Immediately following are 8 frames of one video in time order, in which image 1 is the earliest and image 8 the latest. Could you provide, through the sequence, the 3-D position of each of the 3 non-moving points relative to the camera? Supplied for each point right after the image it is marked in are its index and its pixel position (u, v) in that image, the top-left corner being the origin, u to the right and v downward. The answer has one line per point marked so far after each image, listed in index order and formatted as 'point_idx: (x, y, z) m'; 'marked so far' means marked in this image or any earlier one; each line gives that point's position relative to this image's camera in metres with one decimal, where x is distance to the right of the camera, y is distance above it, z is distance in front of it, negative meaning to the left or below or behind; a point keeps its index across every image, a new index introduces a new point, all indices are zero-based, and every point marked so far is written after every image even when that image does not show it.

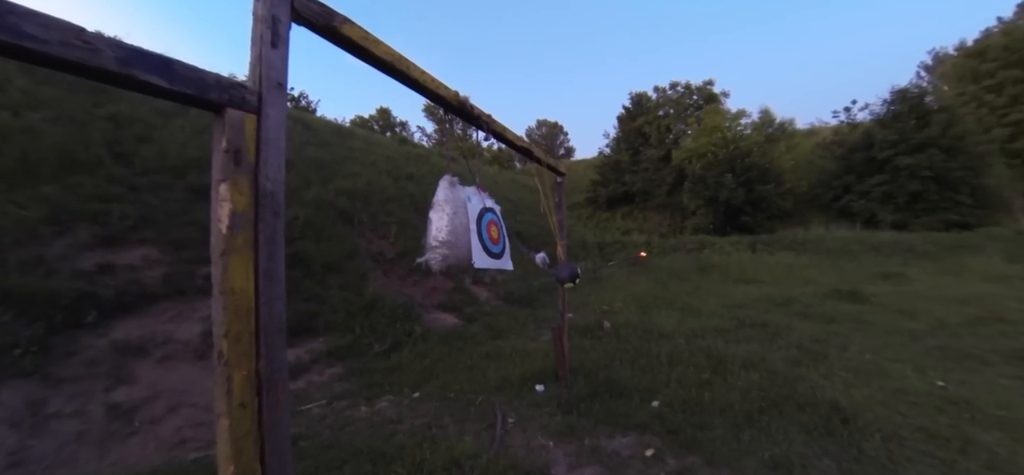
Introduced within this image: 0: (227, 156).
0: (-1.0, +0.3, +1.3) m
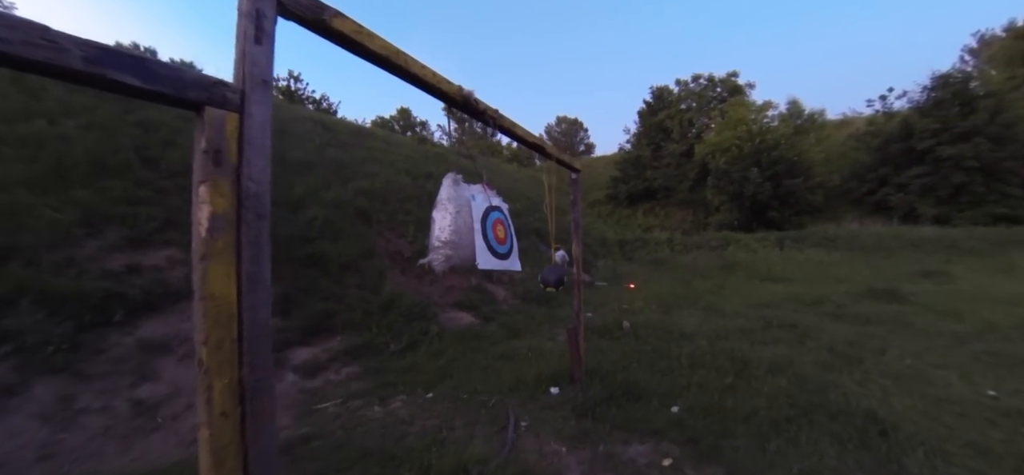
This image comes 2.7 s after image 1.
0: (-1.0, +0.3, +1.3) m
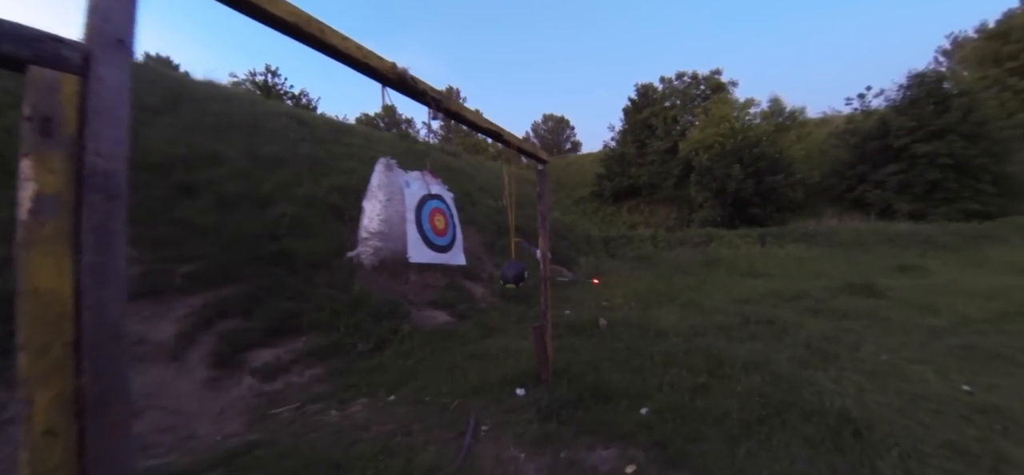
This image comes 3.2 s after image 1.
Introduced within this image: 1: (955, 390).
0: (-1.3, +0.3, +1.0) m
1: (+4.2, -1.5, +3.8) m
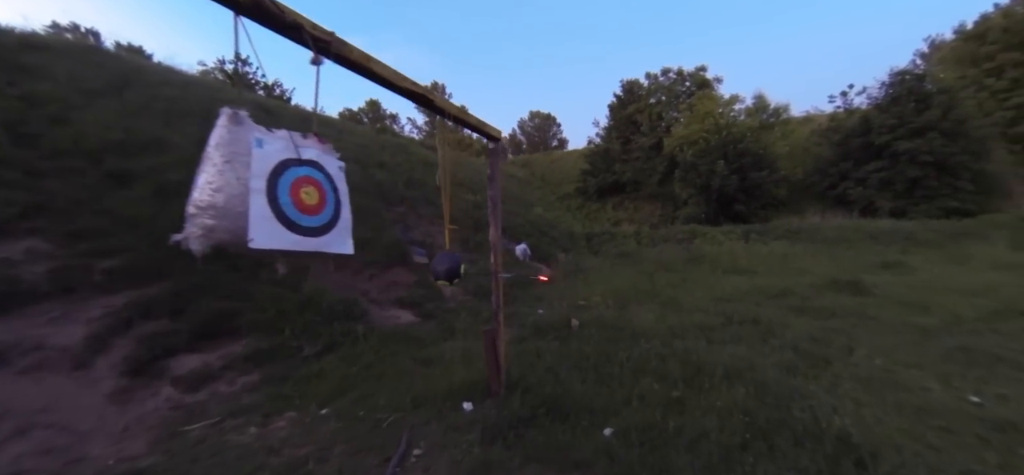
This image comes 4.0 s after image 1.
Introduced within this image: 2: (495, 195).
0: (-1.6, +0.4, +0.4) m
1: (+3.8, -1.4, +3.3) m
2: (-0.2, +0.4, +3.6) m
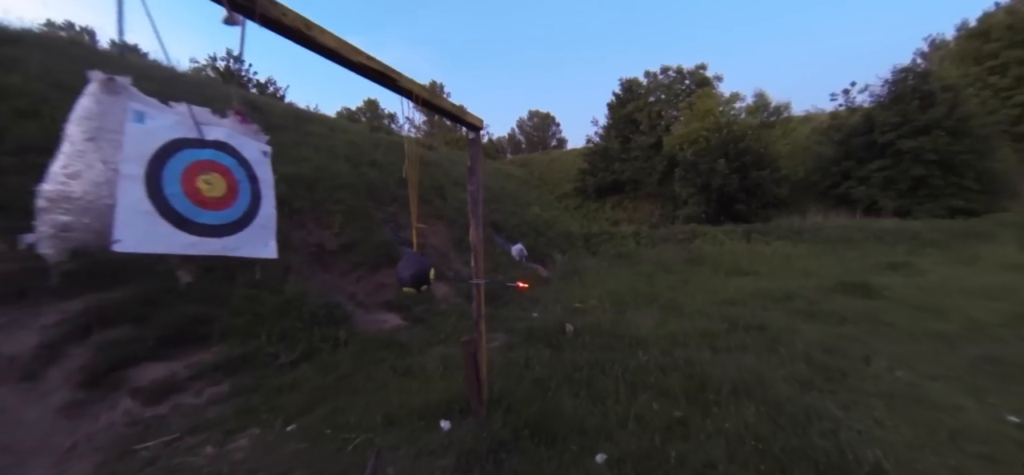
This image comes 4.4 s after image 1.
0: (-1.8, +0.4, 0.0) m
1: (+3.6, -1.4, +3.0) m
2: (-0.3, +0.4, +3.2) m
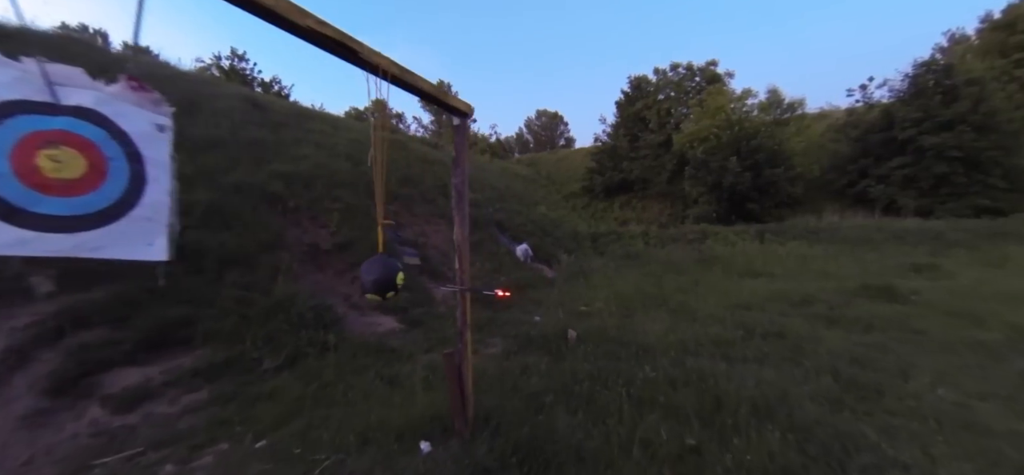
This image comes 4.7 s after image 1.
0: (-1.9, +0.4, -0.3) m
1: (+3.5, -1.4, +2.5) m
2: (-0.4, +0.4, +2.9) m
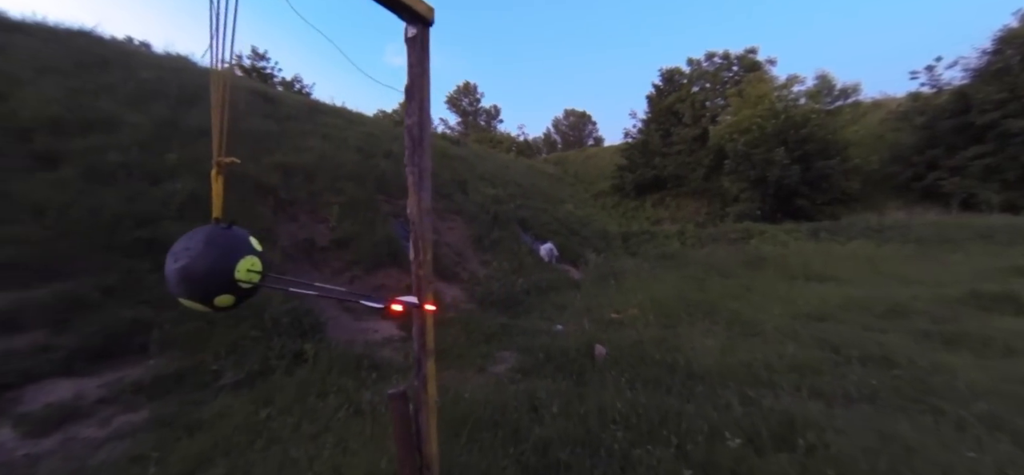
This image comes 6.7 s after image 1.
0: (-2.2, +0.5, -1.3) m
1: (+3.5, -1.2, +1.2) m
2: (-0.4, +0.5, +1.8) m
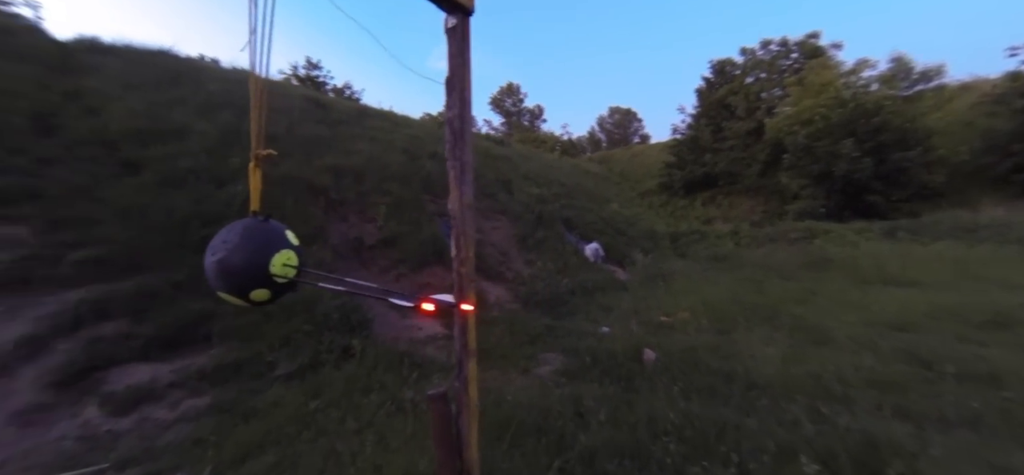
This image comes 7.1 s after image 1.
0: (-2.3, +0.6, -1.1) m
1: (+3.6, -1.2, +0.7) m
2: (-0.2, +0.5, +1.8) m
